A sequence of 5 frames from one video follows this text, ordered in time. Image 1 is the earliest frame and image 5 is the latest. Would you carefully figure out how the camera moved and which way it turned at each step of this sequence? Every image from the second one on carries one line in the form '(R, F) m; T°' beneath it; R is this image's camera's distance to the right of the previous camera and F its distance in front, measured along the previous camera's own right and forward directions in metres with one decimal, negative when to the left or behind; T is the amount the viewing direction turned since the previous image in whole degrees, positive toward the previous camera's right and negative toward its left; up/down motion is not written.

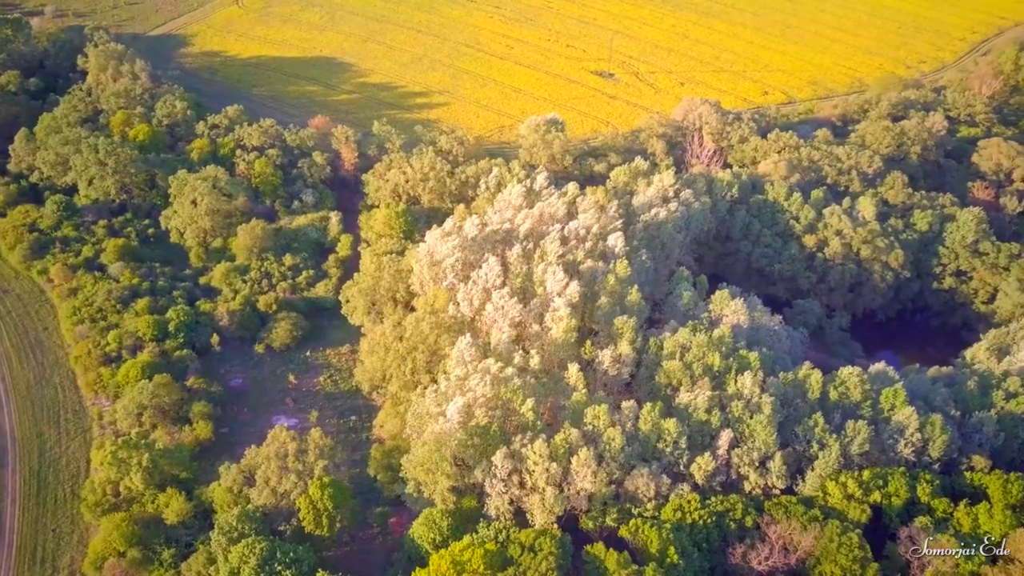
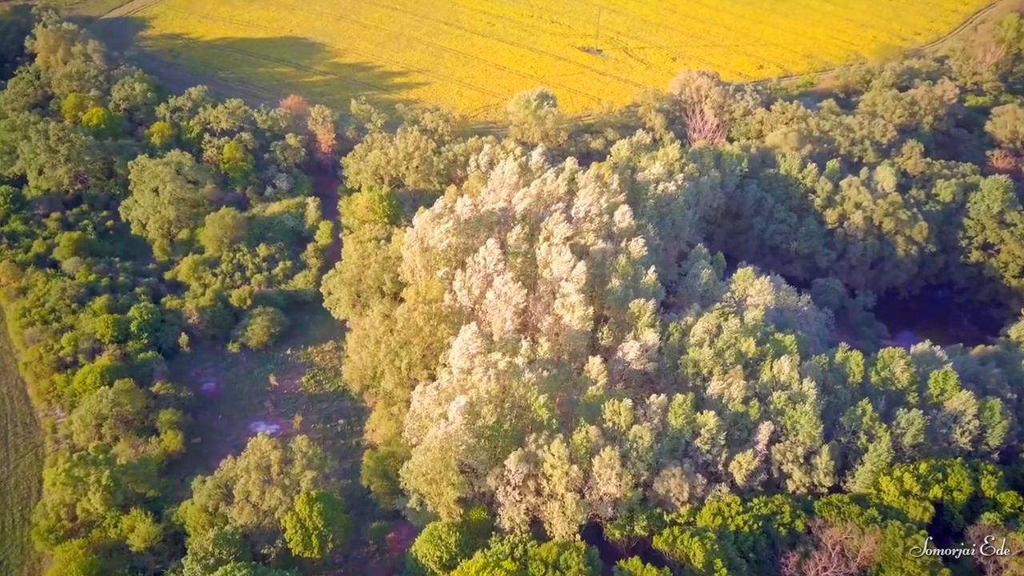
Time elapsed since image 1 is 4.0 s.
(-2.1, +6.1) m; +2°
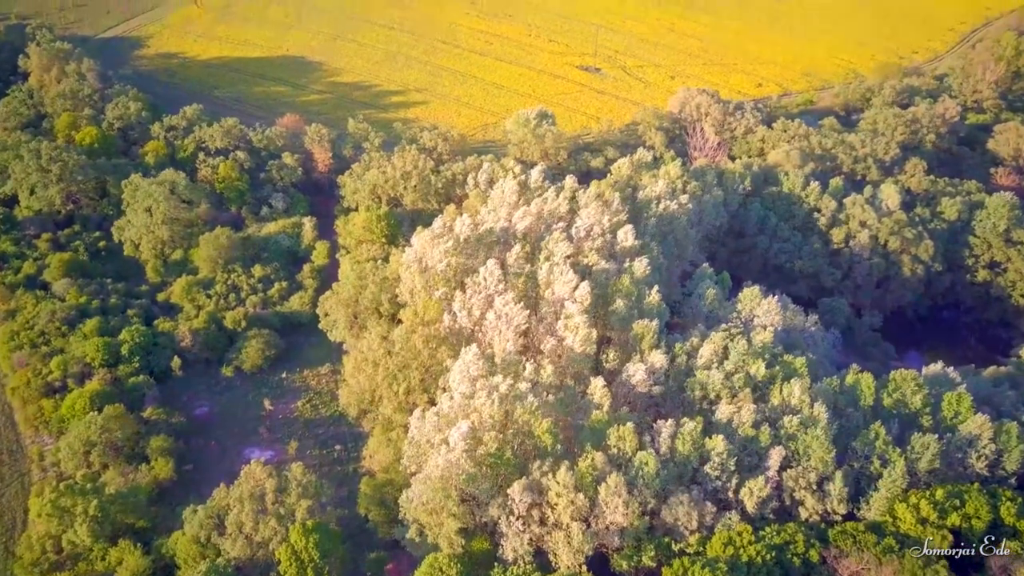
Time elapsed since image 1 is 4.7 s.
(-0.4, +1.3) m; 0°
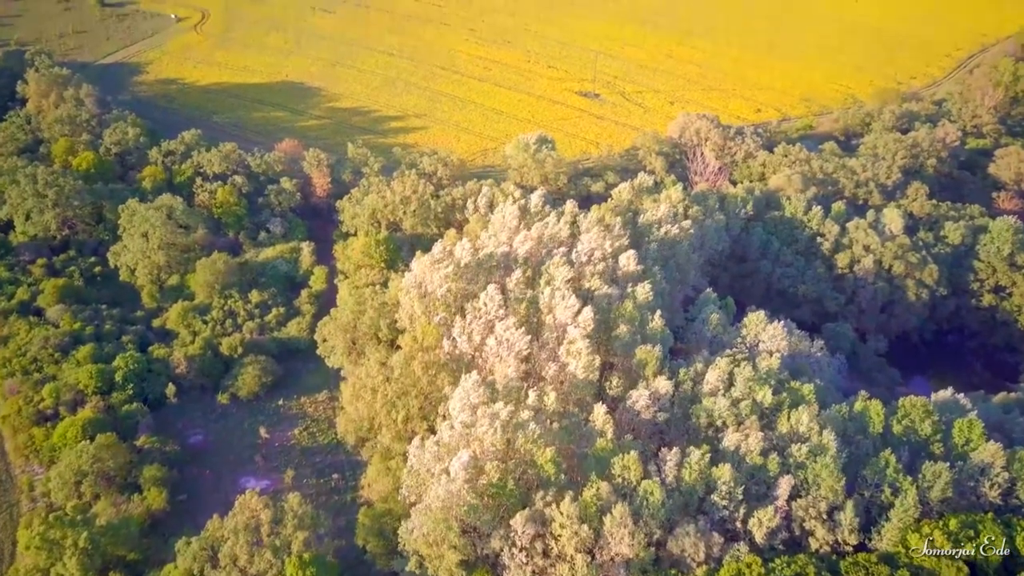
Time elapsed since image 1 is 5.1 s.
(-0.3, +0.8) m; 0°
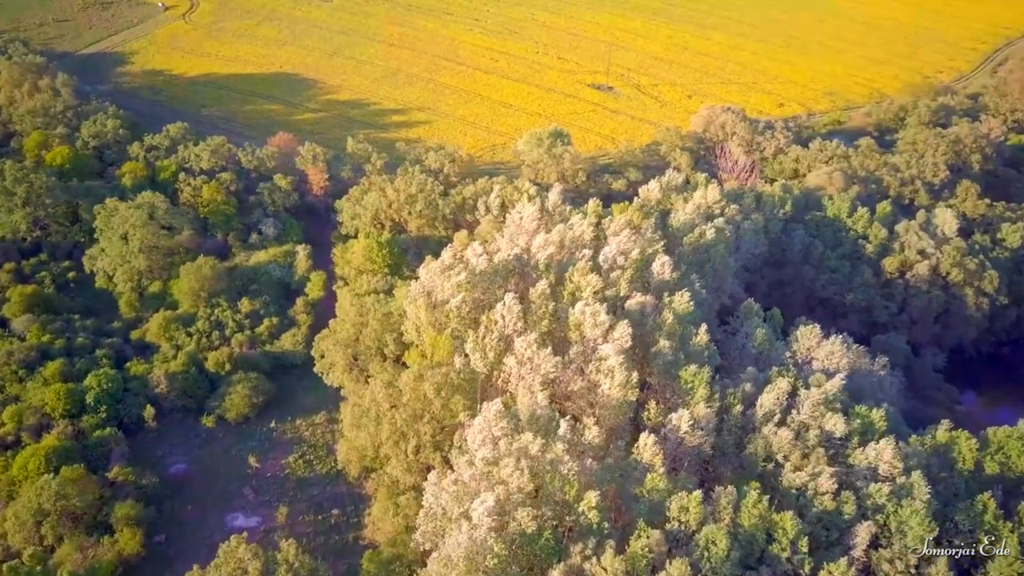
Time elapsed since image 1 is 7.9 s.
(-2.0, +6.4) m; 0°
